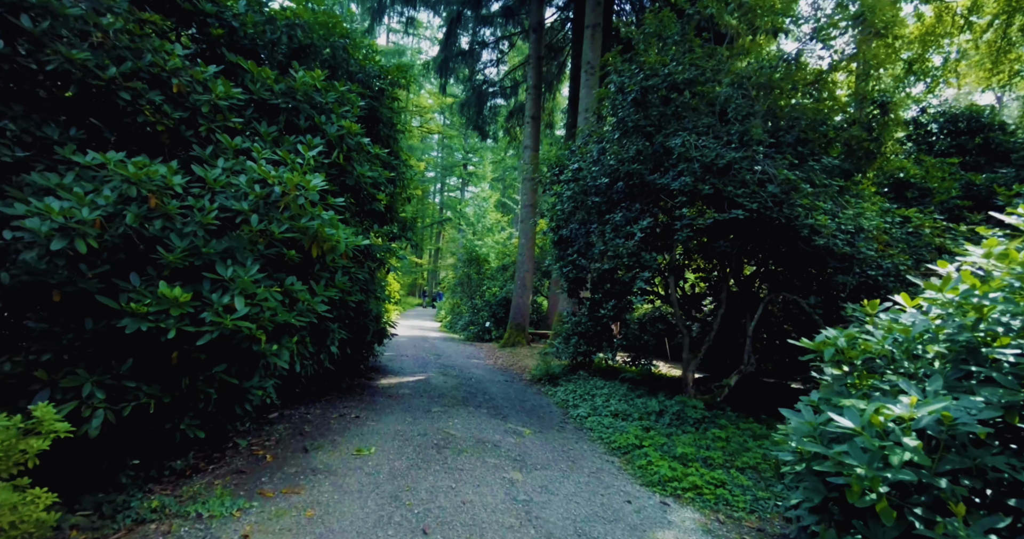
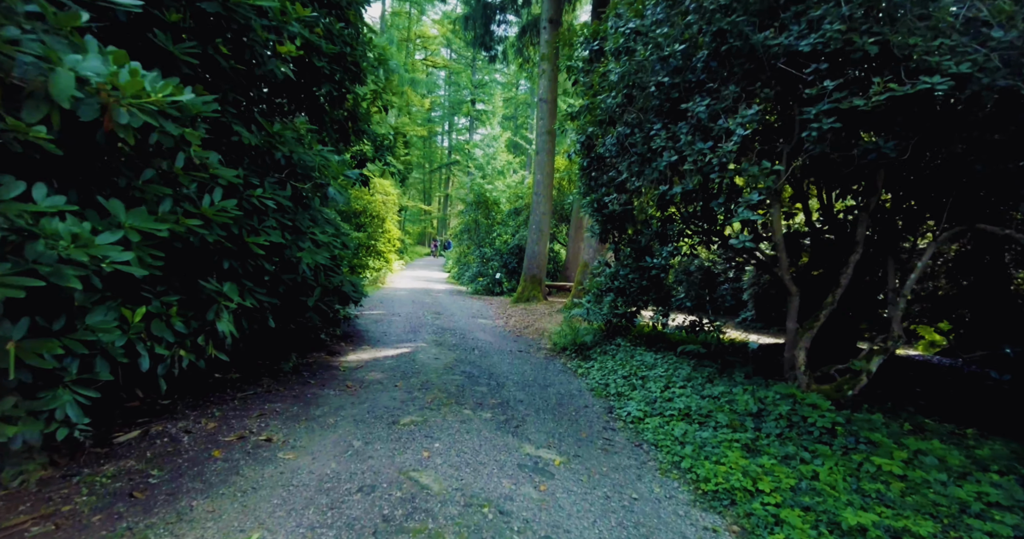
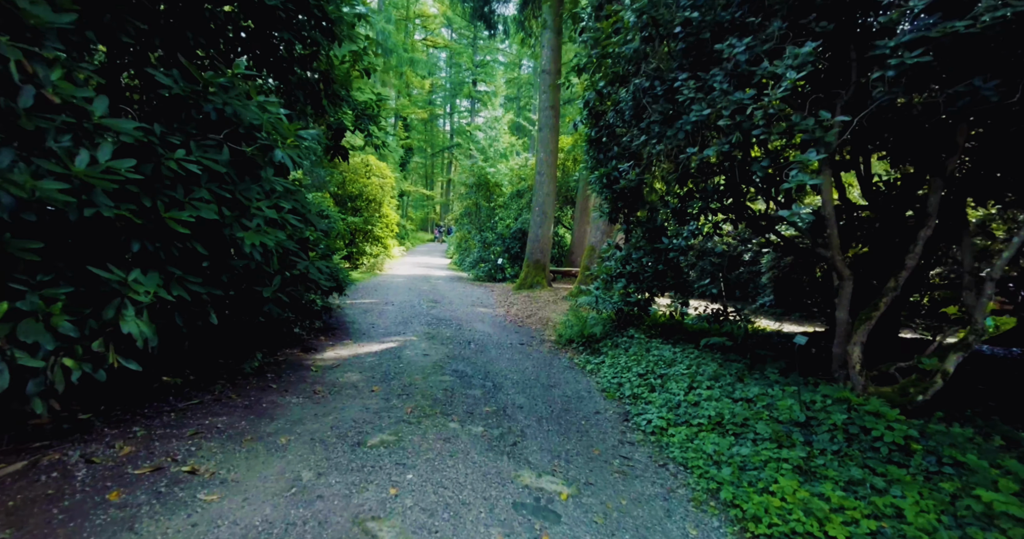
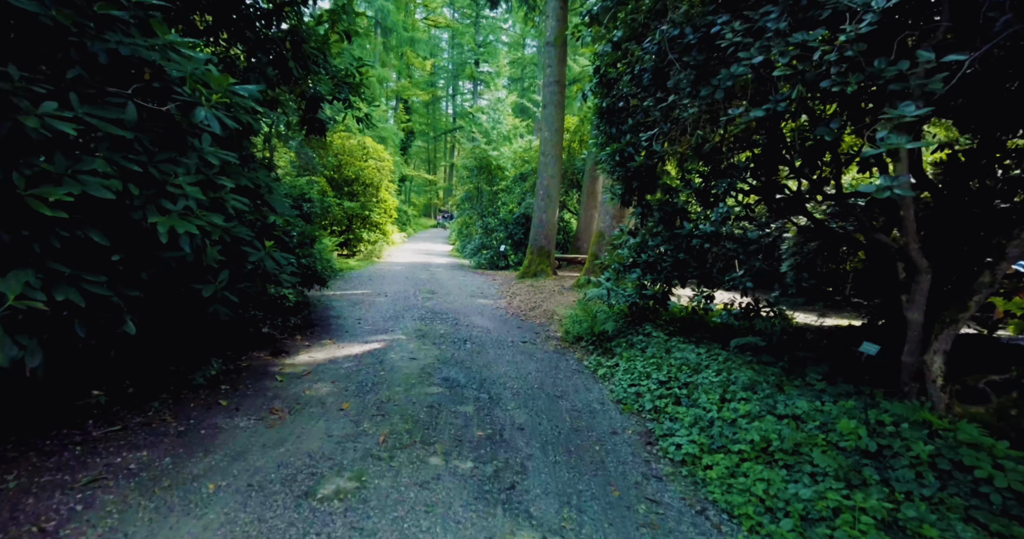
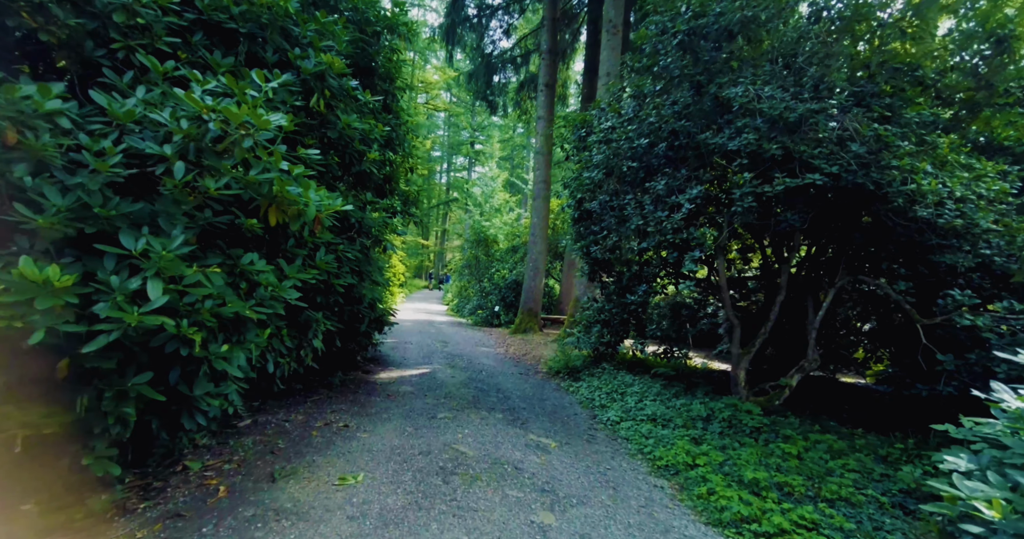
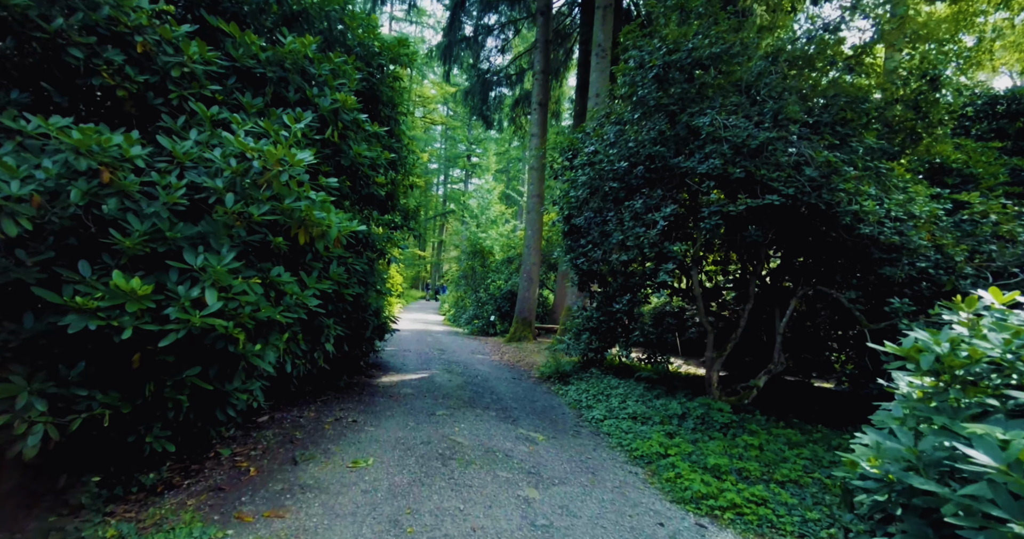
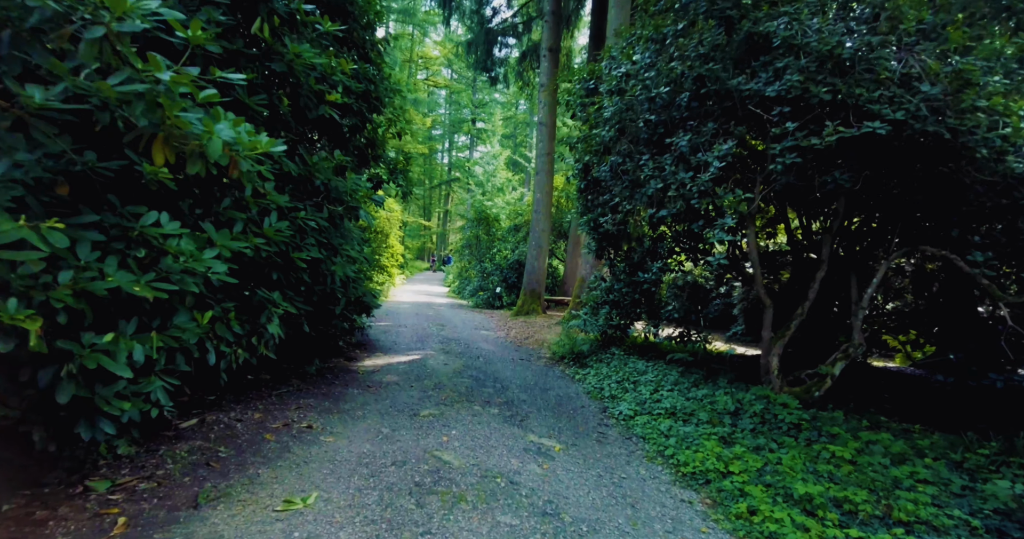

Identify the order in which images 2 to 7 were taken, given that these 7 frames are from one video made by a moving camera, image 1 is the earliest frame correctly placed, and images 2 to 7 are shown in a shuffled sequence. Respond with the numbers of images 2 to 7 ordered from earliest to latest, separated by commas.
6, 5, 7, 2, 3, 4
